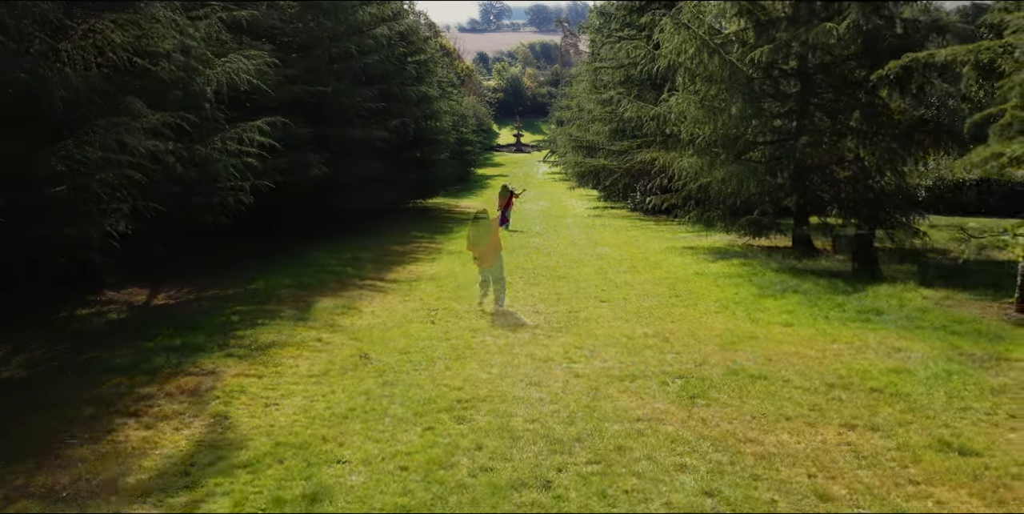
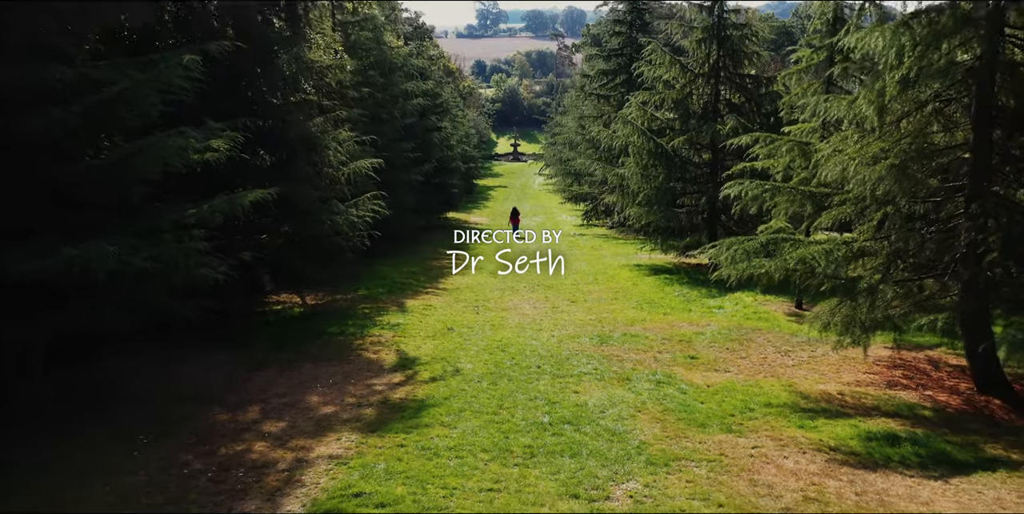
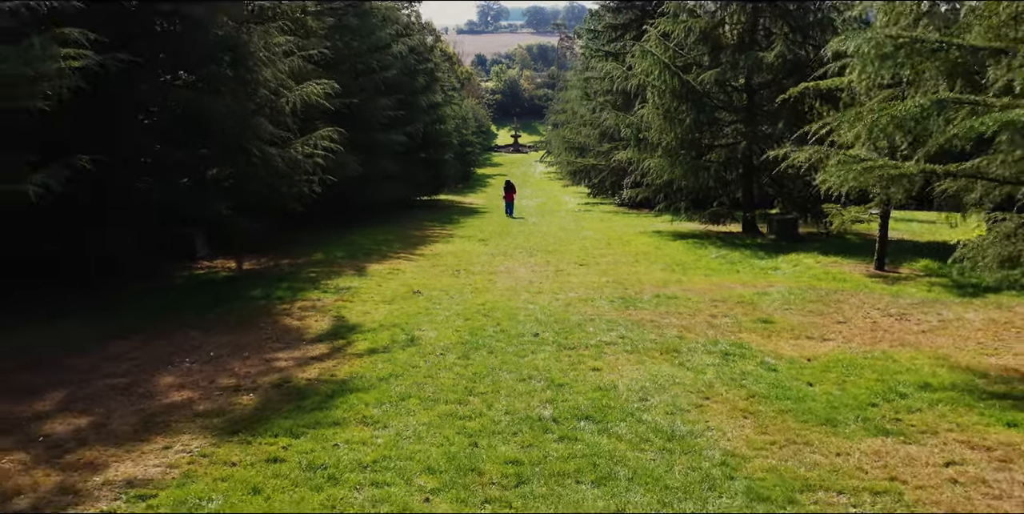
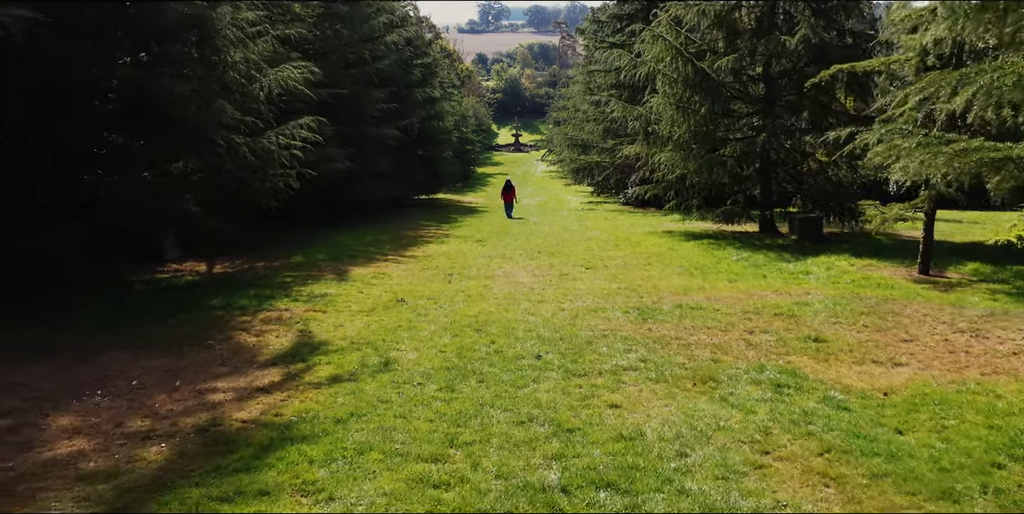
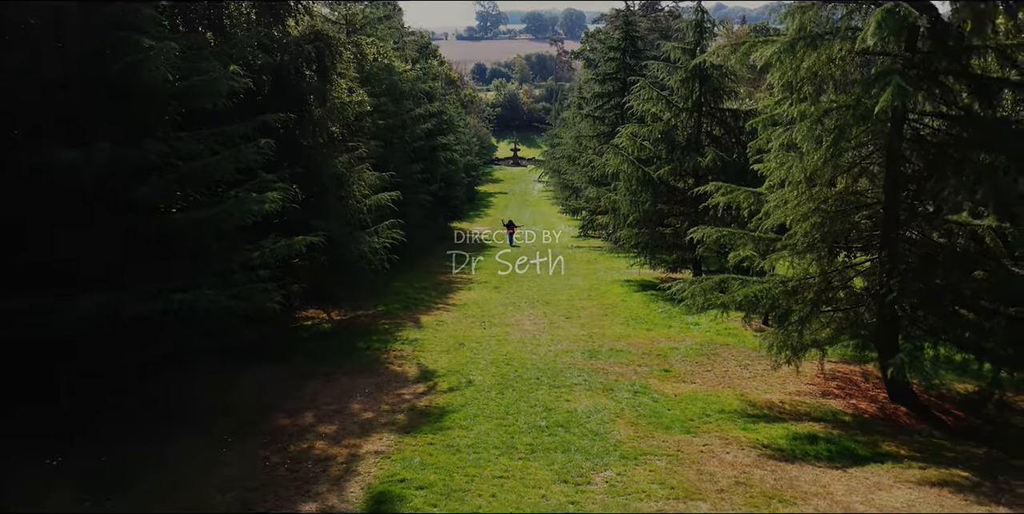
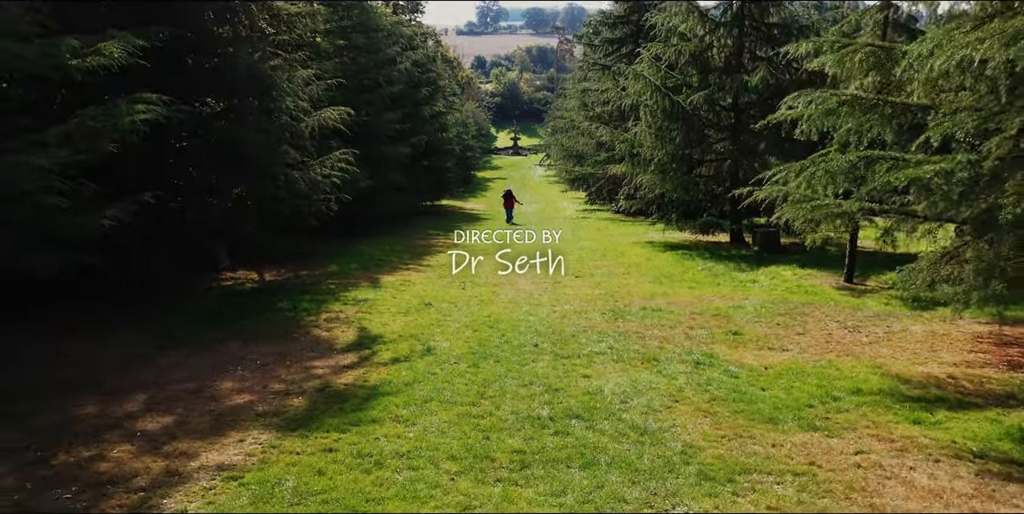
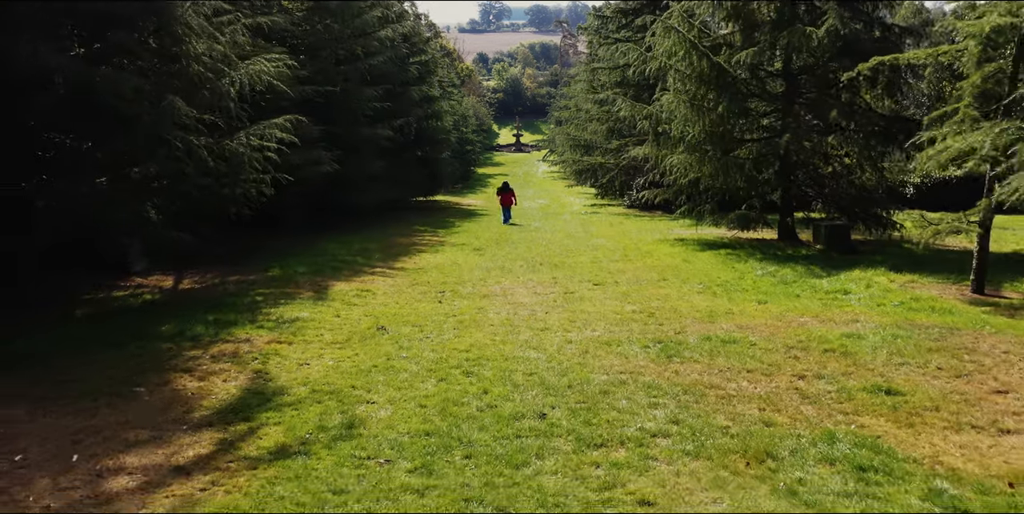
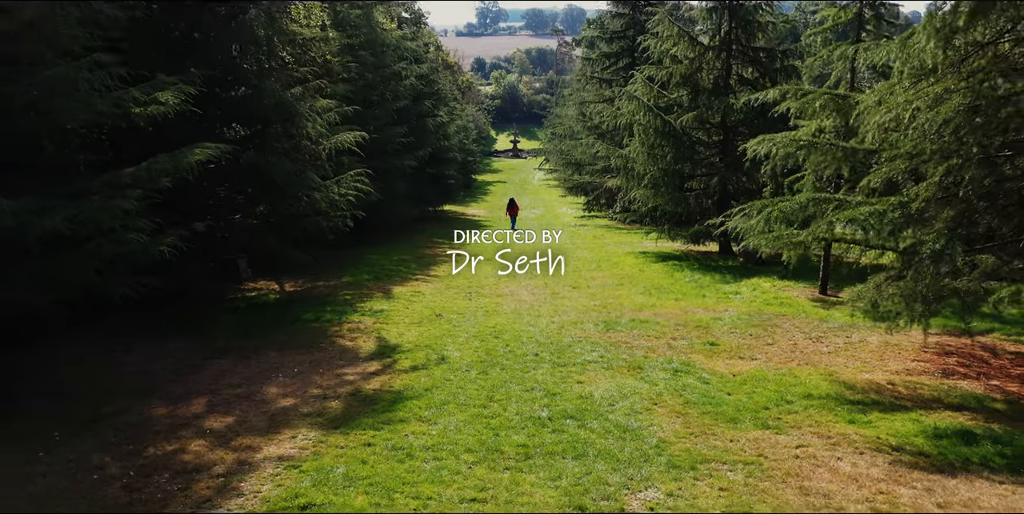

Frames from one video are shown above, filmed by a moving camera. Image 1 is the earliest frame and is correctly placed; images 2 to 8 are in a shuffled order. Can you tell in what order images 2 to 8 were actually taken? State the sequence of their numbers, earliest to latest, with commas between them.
7, 4, 3, 6, 8, 2, 5
